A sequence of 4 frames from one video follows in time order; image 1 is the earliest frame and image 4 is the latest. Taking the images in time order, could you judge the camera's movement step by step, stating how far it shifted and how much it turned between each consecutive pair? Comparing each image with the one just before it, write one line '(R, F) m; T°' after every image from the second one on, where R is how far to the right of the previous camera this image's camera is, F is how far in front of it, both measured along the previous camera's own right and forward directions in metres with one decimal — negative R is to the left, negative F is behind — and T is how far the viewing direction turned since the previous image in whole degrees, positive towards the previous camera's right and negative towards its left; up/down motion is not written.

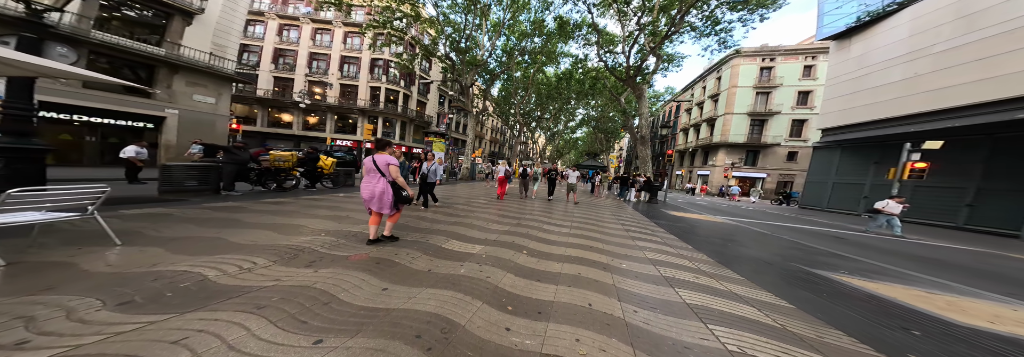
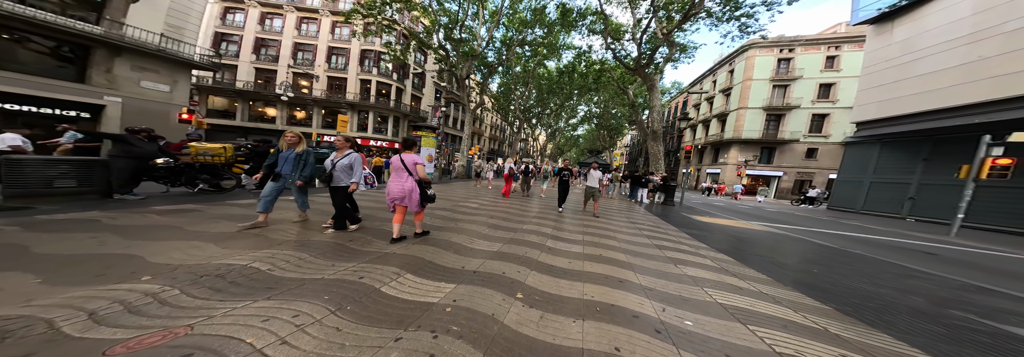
(+0.2, +1.6) m; 0°
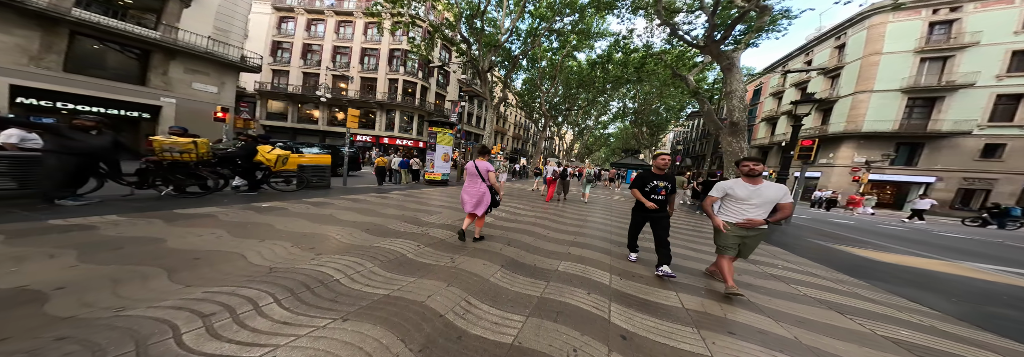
(0.0, +2.1) m; -9°
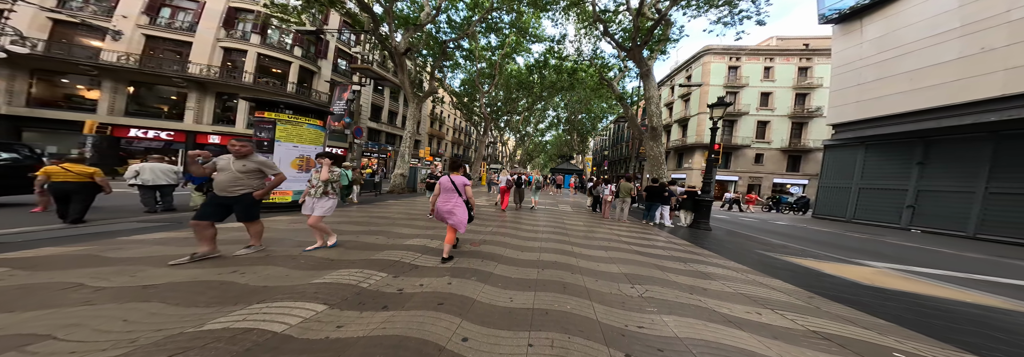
(+0.8, +3.2) m; +21°
